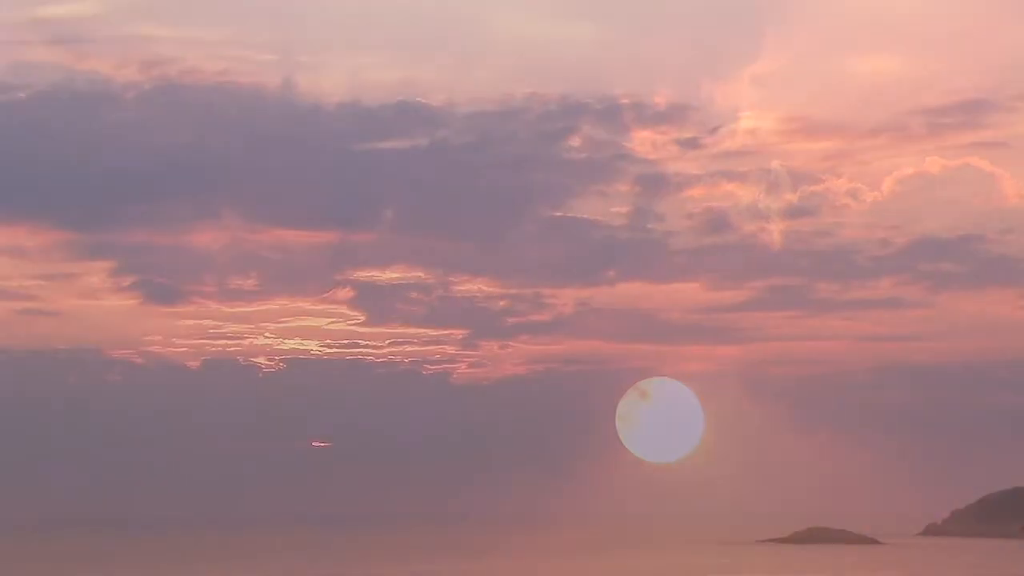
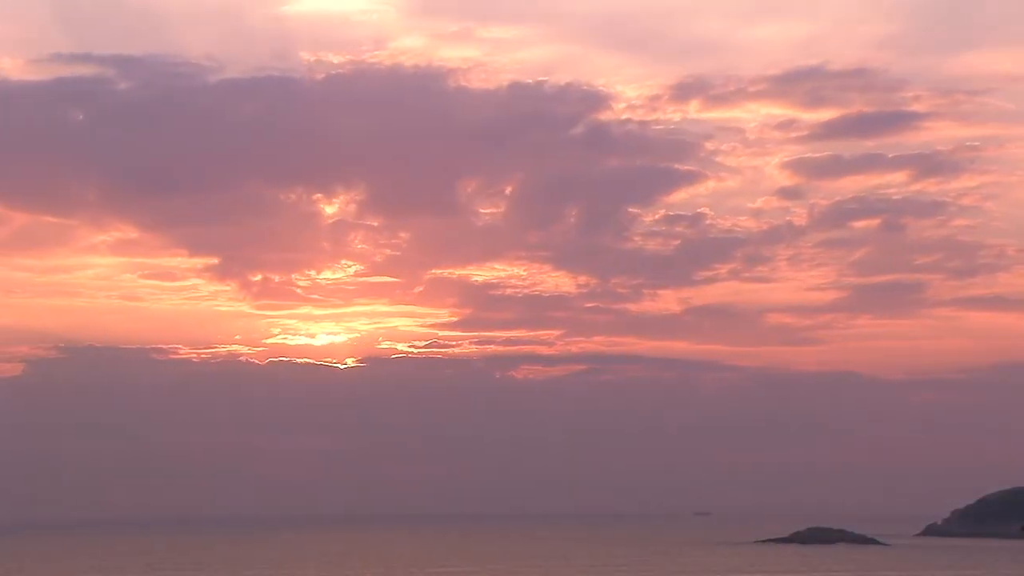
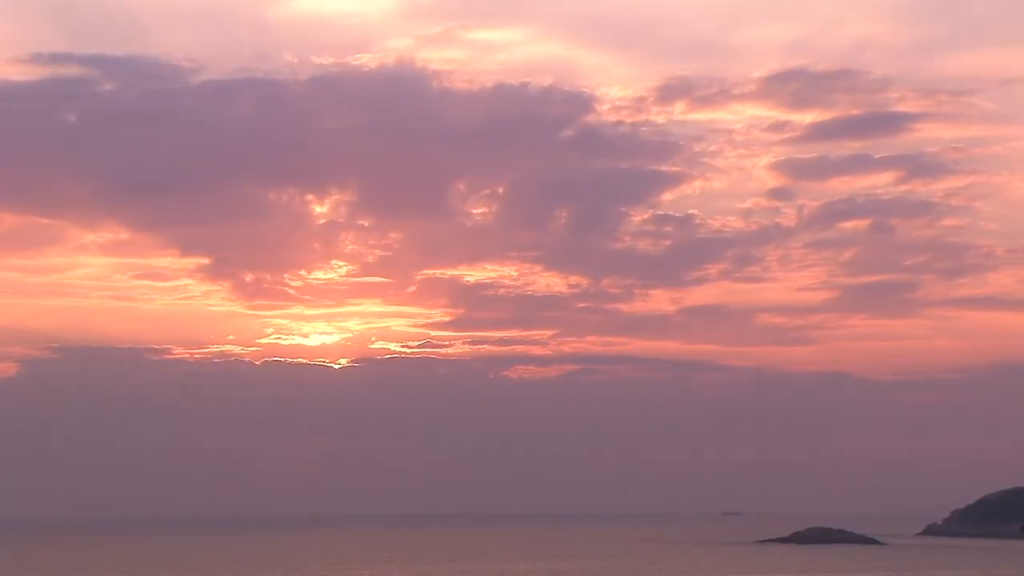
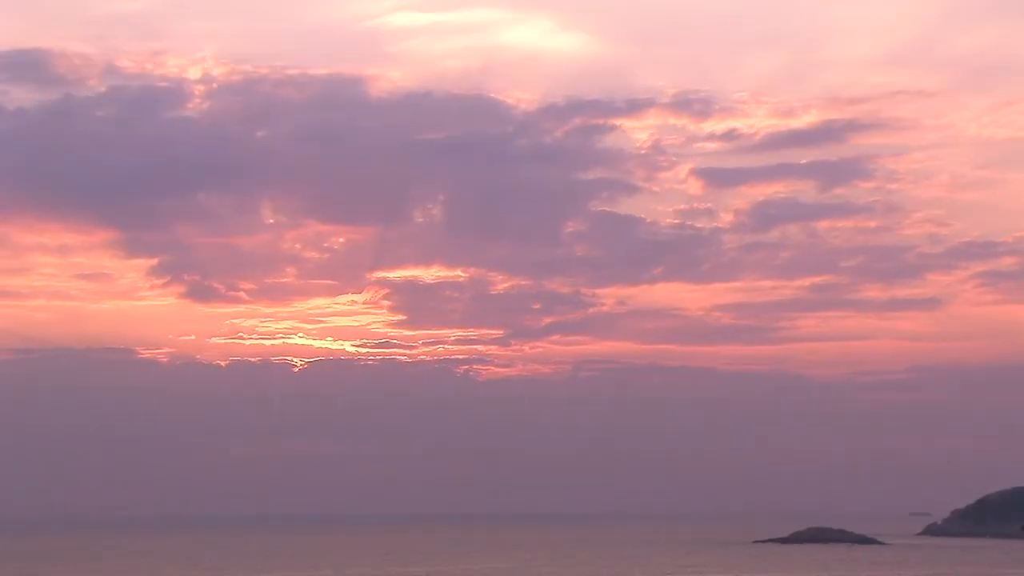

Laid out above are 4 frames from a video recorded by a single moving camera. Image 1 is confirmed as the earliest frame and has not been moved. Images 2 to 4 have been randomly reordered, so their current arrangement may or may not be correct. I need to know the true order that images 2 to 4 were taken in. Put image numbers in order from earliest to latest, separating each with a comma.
4, 3, 2
